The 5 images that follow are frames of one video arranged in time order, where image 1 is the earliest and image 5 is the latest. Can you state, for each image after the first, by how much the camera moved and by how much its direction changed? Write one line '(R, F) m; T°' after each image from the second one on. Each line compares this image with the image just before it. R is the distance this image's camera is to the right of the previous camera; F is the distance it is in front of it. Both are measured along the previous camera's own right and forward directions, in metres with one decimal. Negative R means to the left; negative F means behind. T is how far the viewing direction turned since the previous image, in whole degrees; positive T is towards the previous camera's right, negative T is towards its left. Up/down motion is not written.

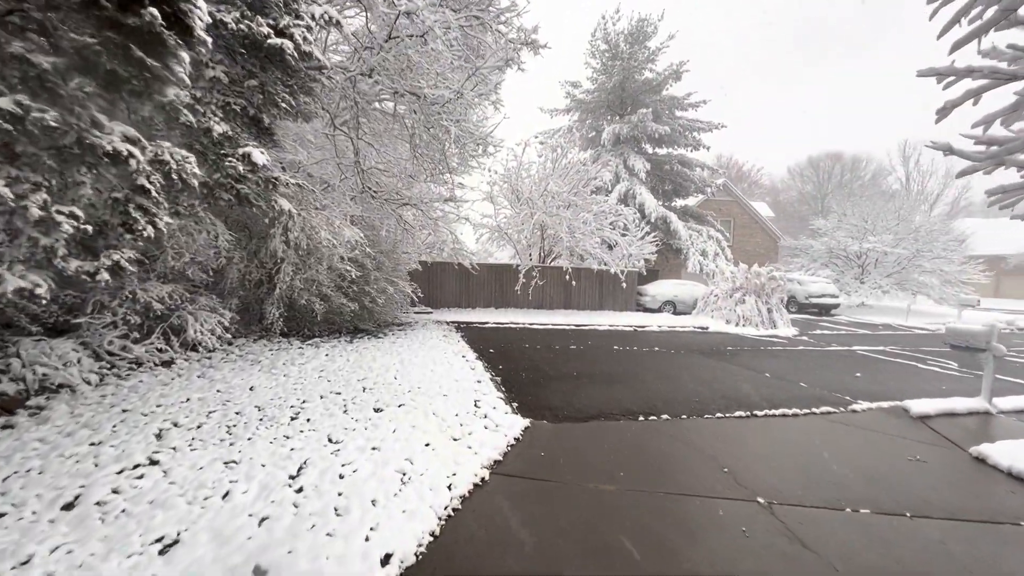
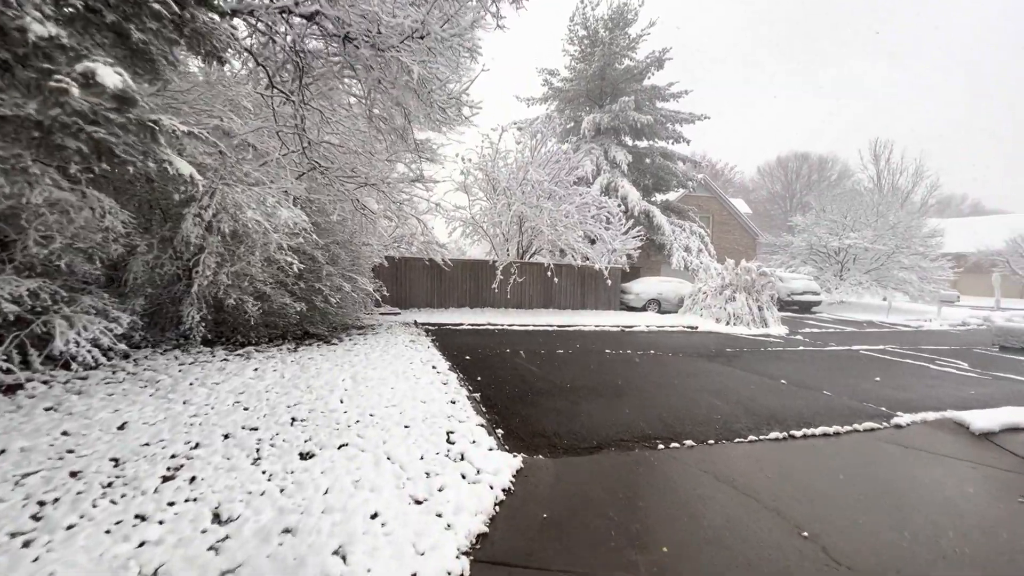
(-0.1, +1.0) m; +4°
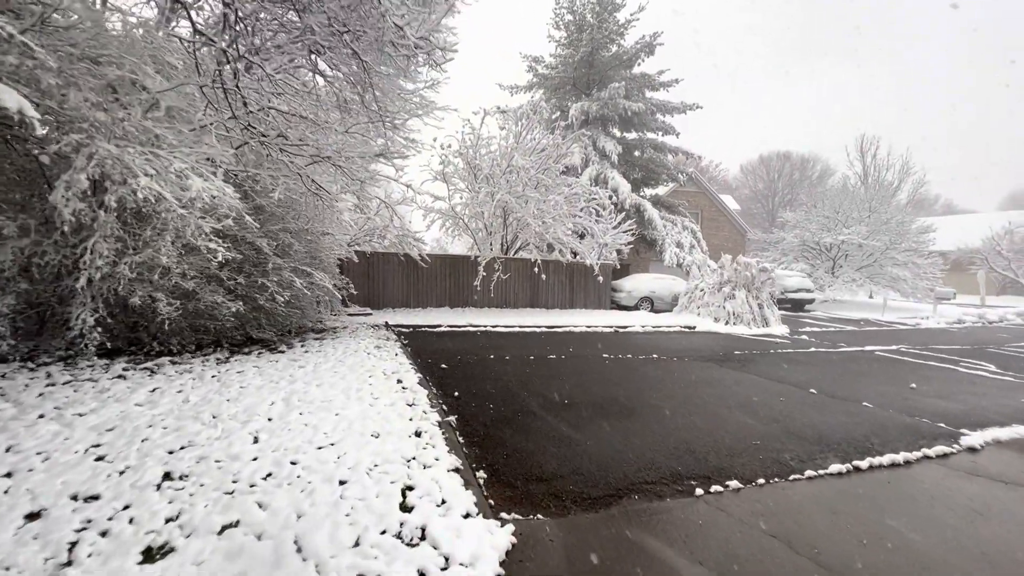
(0.0, +1.0) m; +2°
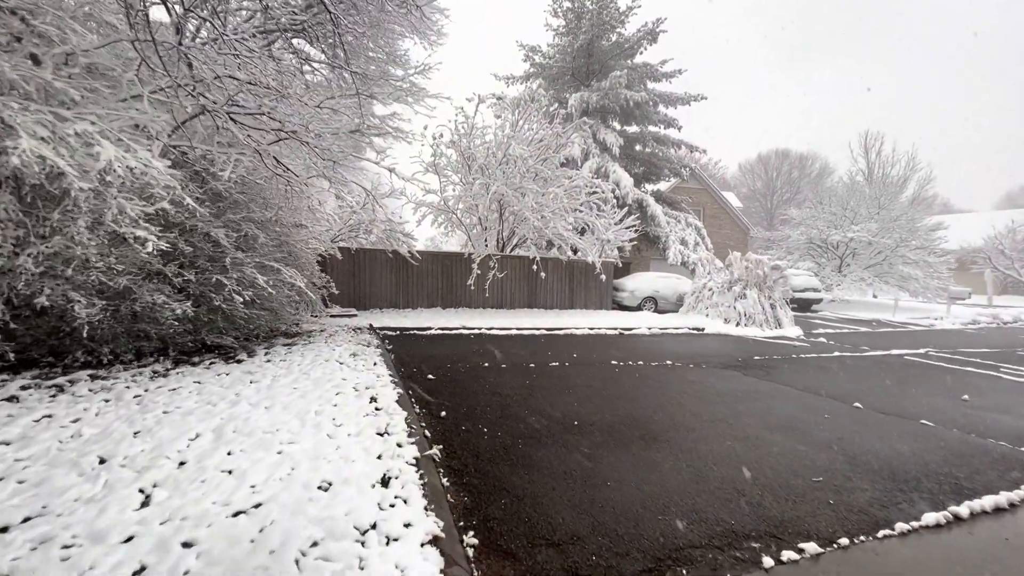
(0.0, +0.7) m; +1°
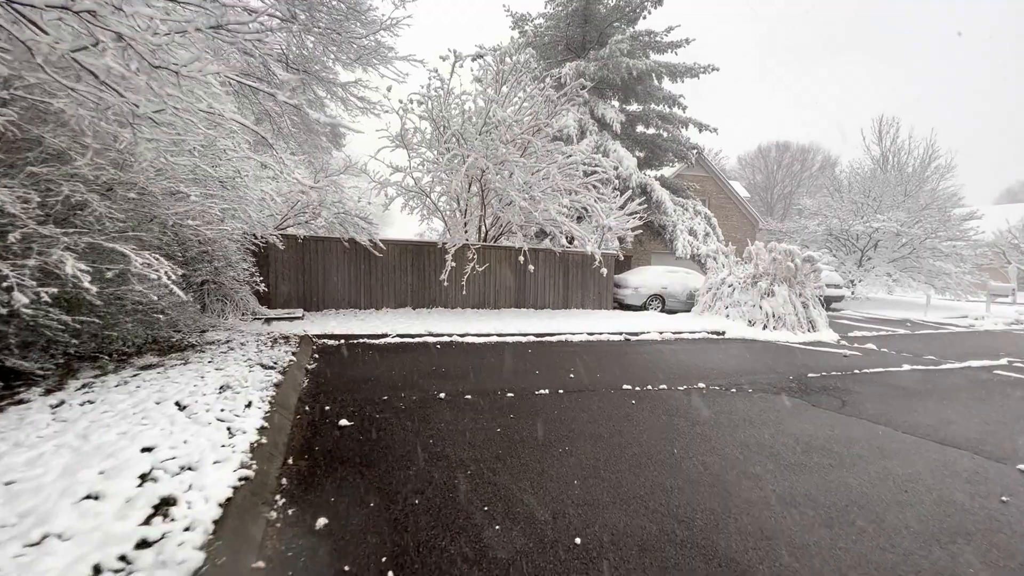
(+0.2, +1.7) m; +1°
